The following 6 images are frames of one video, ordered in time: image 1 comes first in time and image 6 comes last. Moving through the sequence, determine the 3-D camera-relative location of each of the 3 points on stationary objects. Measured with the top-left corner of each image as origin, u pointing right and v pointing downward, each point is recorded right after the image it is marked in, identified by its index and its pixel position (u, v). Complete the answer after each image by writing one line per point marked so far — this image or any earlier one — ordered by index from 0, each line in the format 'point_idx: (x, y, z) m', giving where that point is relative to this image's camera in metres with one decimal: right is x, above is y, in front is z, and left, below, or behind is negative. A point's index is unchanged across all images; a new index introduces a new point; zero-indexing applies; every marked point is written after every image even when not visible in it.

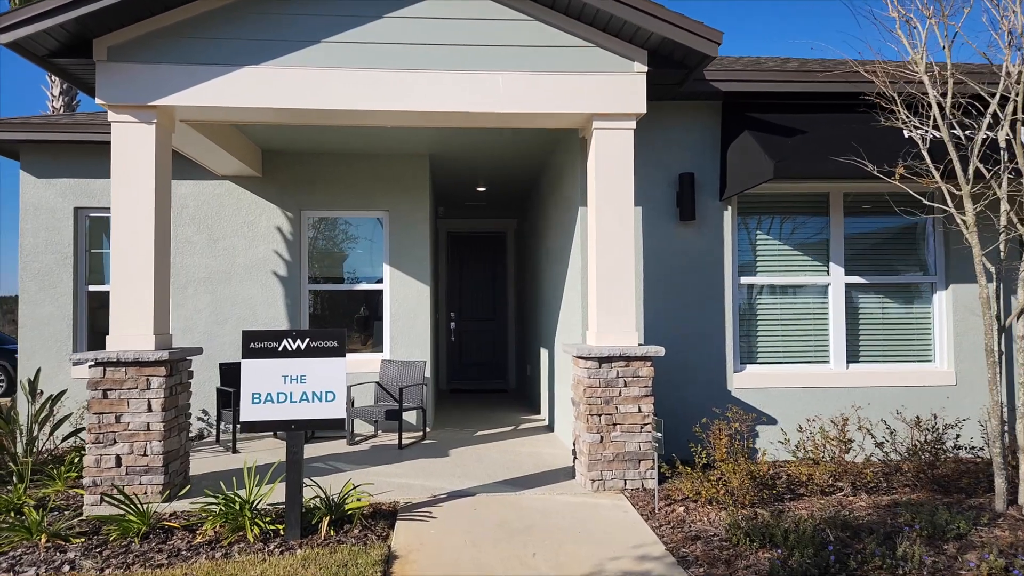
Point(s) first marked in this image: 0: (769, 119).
0: (+2.0, +1.3, +5.3) m
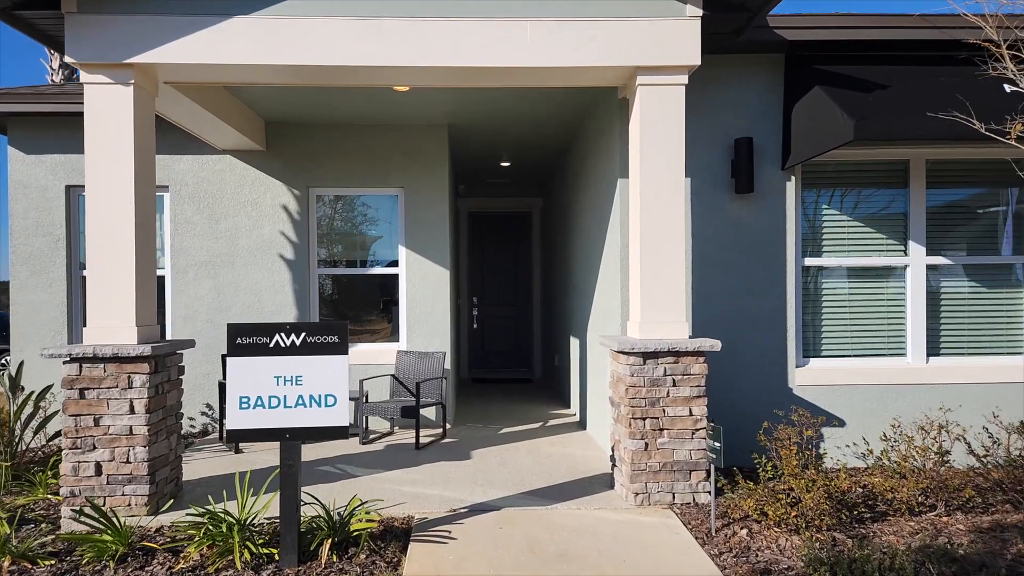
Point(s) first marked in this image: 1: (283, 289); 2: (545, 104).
0: (+2.2, +1.5, +4.5) m
1: (-2.3, 0.0, +6.7) m
2: (+0.3, +1.5, +5.4) m
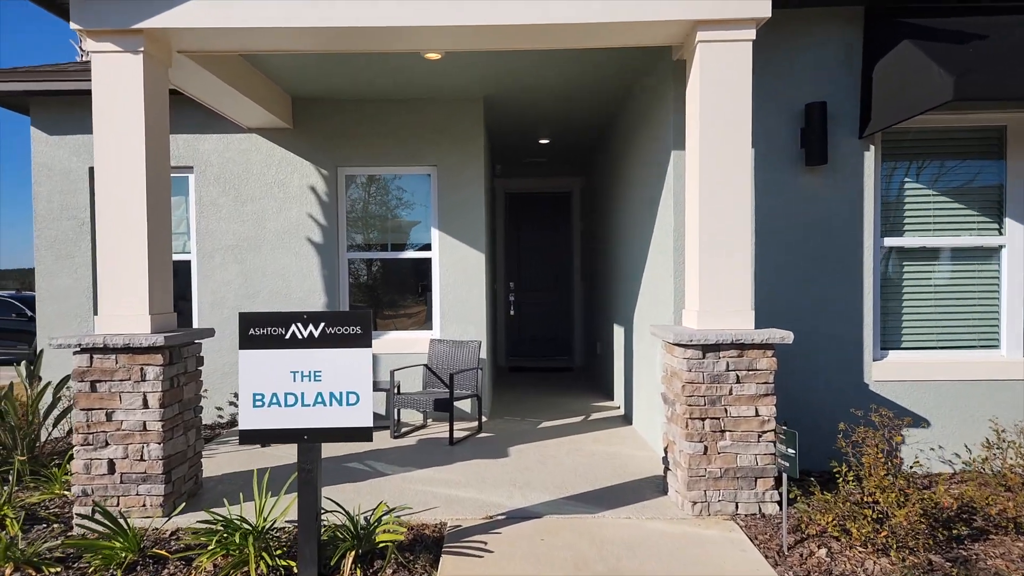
0: (+2.5, +1.6, +3.9) m
1: (-1.9, +0.1, +6.4) m
2: (+0.6, +1.6, +4.9) m
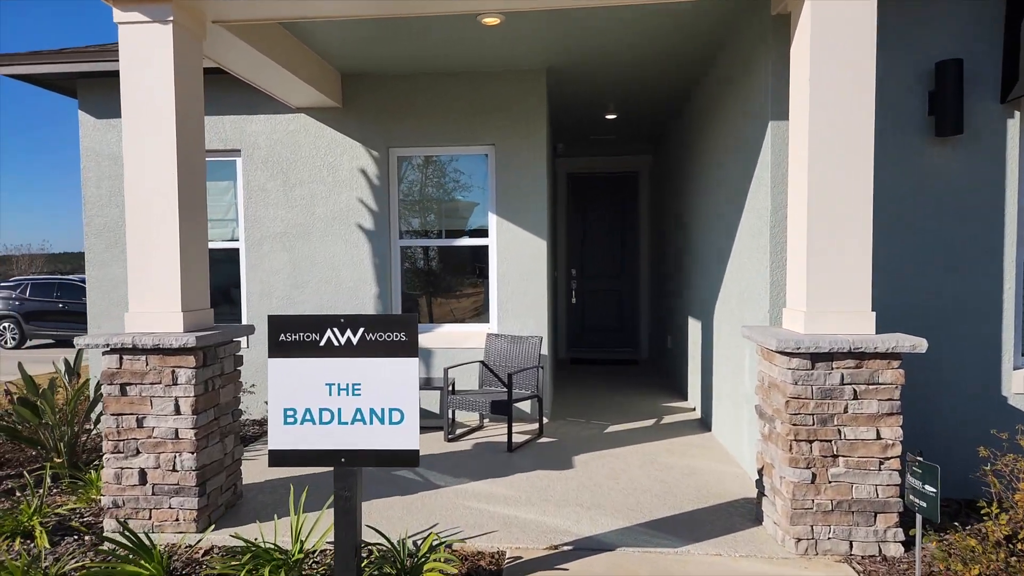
0: (+2.8, +1.6, +3.1) m
1: (-1.4, +0.2, +6.0) m
2: (+1.0, +1.6, +4.3) m
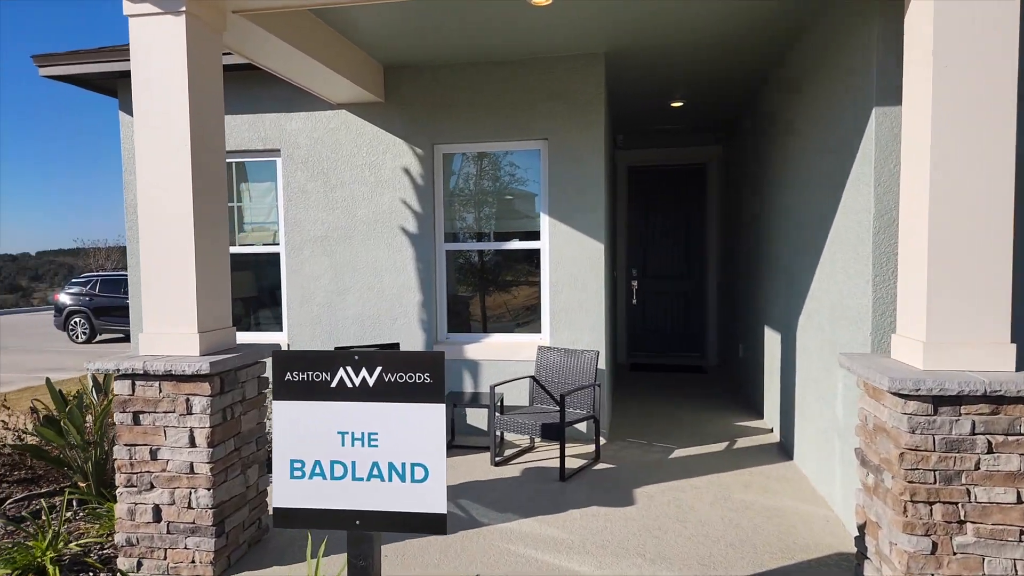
0: (+3.0, +1.5, +2.4) m
1: (-0.9, +0.2, +5.6) m
2: (+1.3, +1.6, +3.7) m
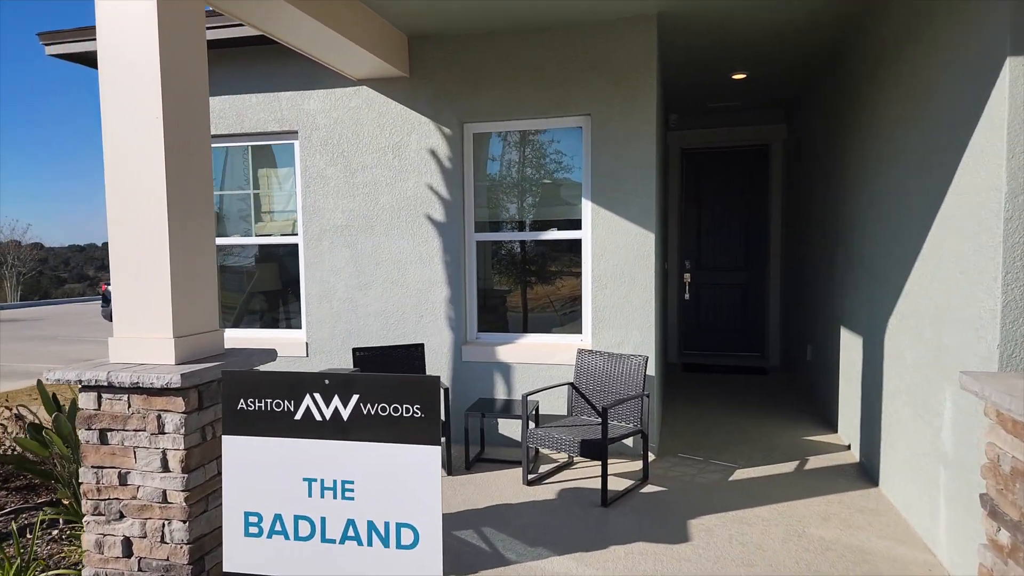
0: (+3.1, +1.5, +1.5) m
1: (-0.6, +0.2, +5.1) m
2: (+1.5, +1.6, +3.0) m
